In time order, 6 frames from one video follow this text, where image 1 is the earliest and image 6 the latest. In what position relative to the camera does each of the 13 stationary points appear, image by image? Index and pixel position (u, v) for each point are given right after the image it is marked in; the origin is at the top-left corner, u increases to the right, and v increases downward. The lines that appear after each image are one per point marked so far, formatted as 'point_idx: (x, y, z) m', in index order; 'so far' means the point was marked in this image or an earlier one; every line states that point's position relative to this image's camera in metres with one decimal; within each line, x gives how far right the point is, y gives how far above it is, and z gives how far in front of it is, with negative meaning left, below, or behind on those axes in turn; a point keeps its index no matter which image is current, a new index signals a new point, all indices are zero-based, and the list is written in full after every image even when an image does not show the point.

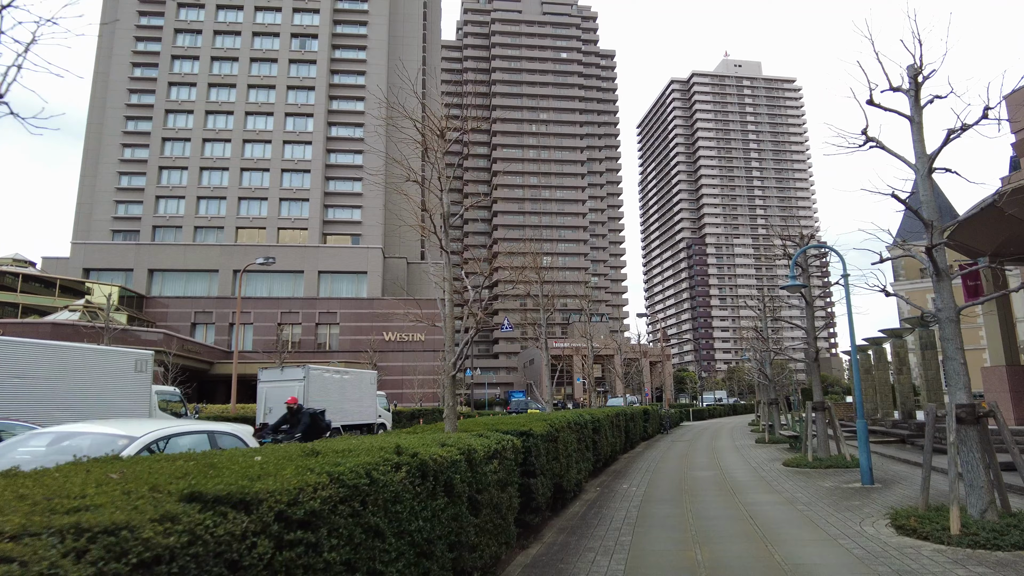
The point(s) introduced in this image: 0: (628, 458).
0: (+2.3, -3.4, +11.3) m
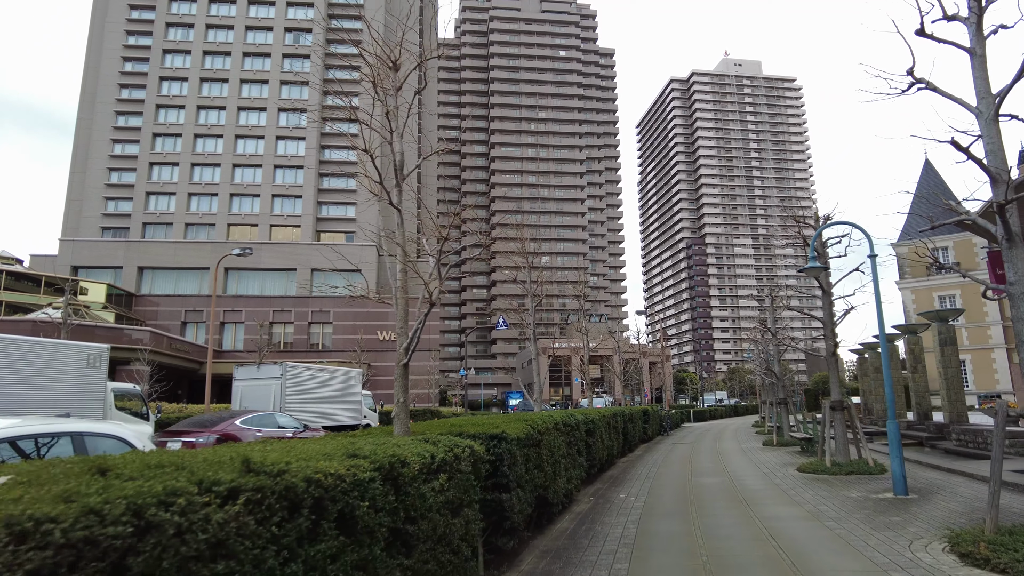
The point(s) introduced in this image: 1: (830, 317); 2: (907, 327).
0: (+2.1, -3.2, +10.5) m
1: (+4.6, -0.4, +8.3) m
2: (+9.7, -1.0, +14.2) m
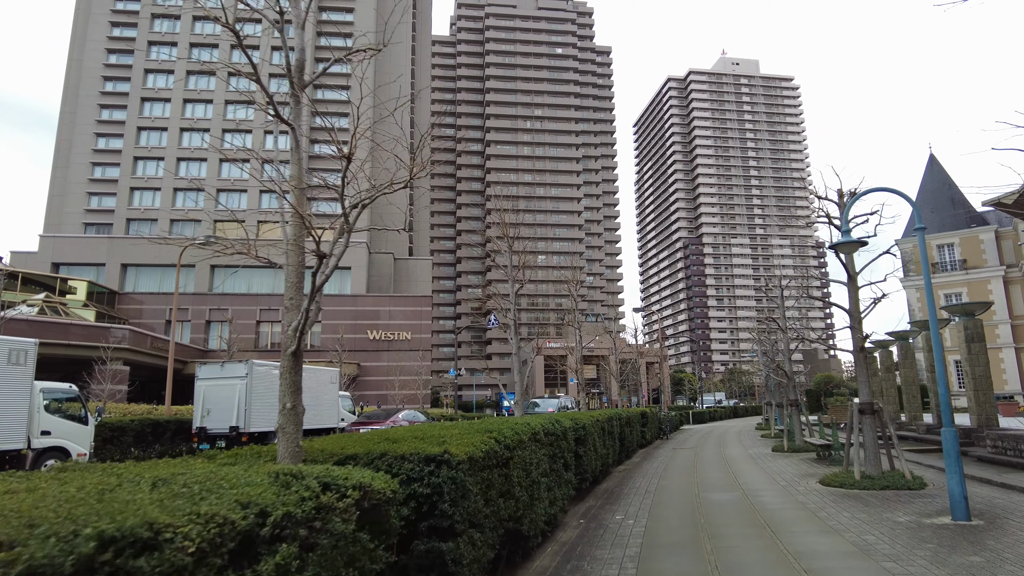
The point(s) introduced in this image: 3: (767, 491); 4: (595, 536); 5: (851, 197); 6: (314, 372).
0: (+1.8, -3.0, +9.4) m
1: (+4.4, -0.3, +7.2) m
2: (+9.4, -0.8, +13.1) m
3: (+3.0, -2.4, +6.8) m
4: (+0.7, -2.2, +5.2) m
5: (+4.4, +1.2, +7.4) m
6: (-5.3, -2.3, +15.4) m
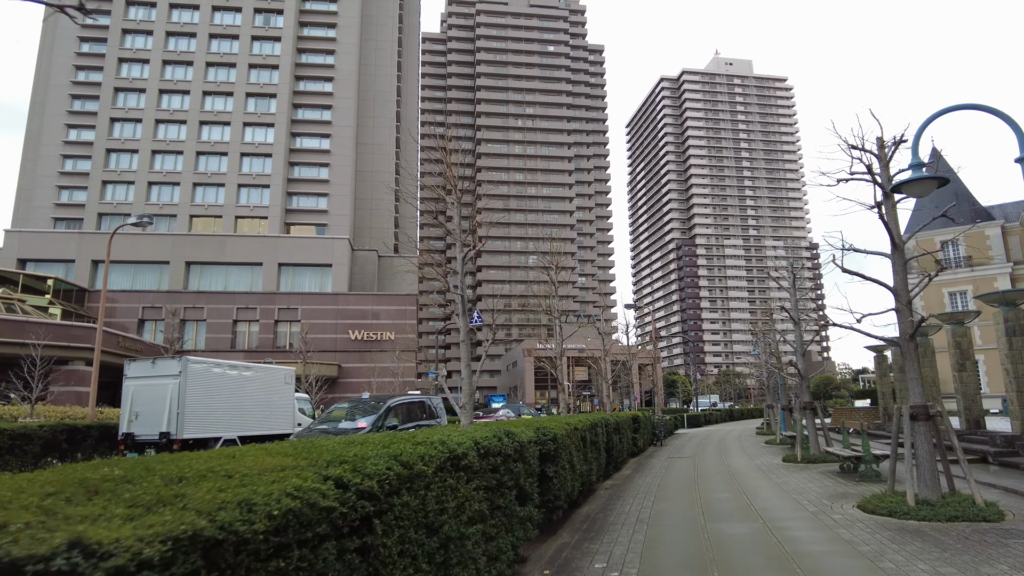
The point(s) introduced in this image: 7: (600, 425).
0: (+1.4, -2.7, +7.8) m
1: (+3.9, 0.0, +5.7) m
2: (+8.9, -0.6, +11.7) m
3: (+2.6, -2.1, +5.3) m
4: (+0.3, -2.0, +3.7) m
5: (+4.0, +1.5, +5.9) m
6: (-5.9, -2.0, +13.8) m
7: (+1.3, -2.0, +8.3) m
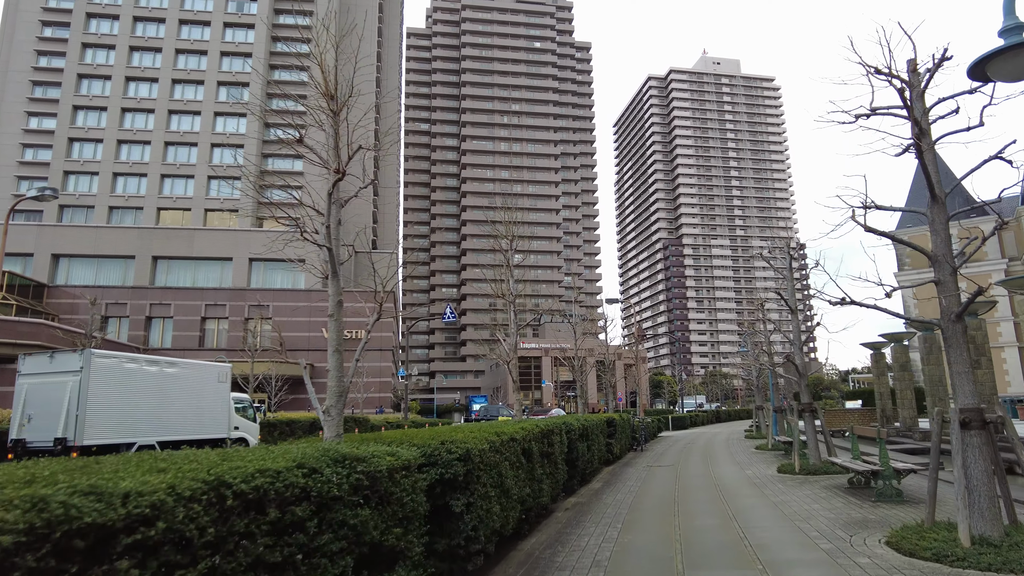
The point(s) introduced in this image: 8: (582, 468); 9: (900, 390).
0: (+0.7, -2.5, +6.4) m
1: (+3.3, +0.3, +4.4) m
2: (+8.2, -0.3, +10.4) m
3: (+2.0, -1.9, +3.9) m
4: (-0.3, -1.7, +2.2) m
5: (+3.4, +1.8, +4.6) m
6: (-6.7, -1.7, +12.2) m
7: (+0.6, -1.7, +6.9) m
8: (+1.0, -2.5, +8.2) m
9: (+10.1, -2.7, +15.0) m
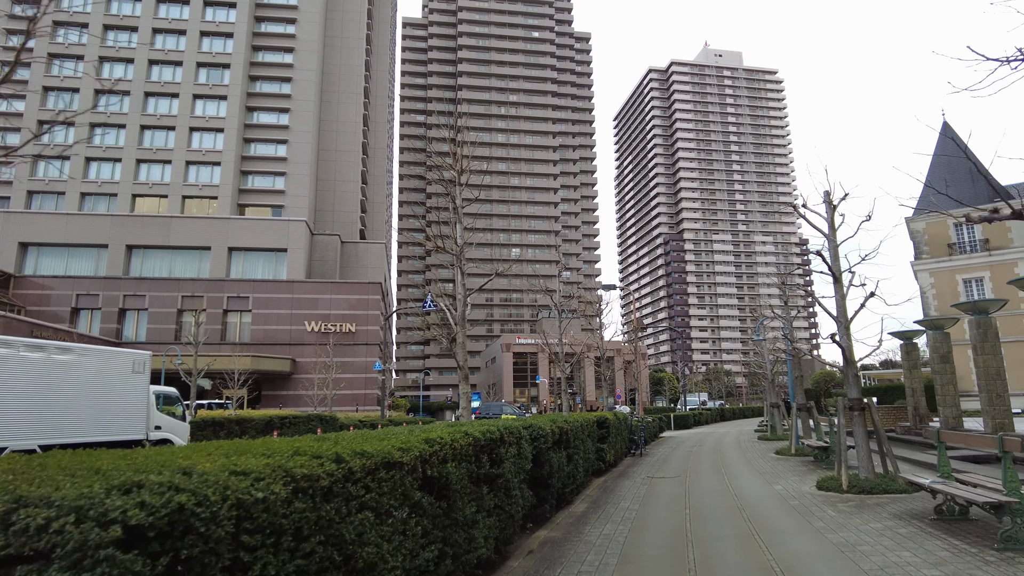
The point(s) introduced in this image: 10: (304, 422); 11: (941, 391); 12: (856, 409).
0: (+0.2, -2.0, +4.4) m
1: (+2.8, +0.7, +2.3) m
2: (+7.7, +0.1, +8.4) m
3: (+1.5, -1.4, +1.9) m
4: (-0.7, -1.2, +0.2) m
5: (+2.9, +2.2, +2.5) m
6: (-7.1, -1.2, +10.2) m
7: (+0.1, -1.3, +4.9) m
8: (+0.5, -2.1, +6.2) m
9: (+9.6, -2.2, +13.0) m
10: (-6.1, -3.9, +16.9) m
11: (+9.4, -2.3, +12.7) m
12: (+4.5, -1.7, +7.8) m
